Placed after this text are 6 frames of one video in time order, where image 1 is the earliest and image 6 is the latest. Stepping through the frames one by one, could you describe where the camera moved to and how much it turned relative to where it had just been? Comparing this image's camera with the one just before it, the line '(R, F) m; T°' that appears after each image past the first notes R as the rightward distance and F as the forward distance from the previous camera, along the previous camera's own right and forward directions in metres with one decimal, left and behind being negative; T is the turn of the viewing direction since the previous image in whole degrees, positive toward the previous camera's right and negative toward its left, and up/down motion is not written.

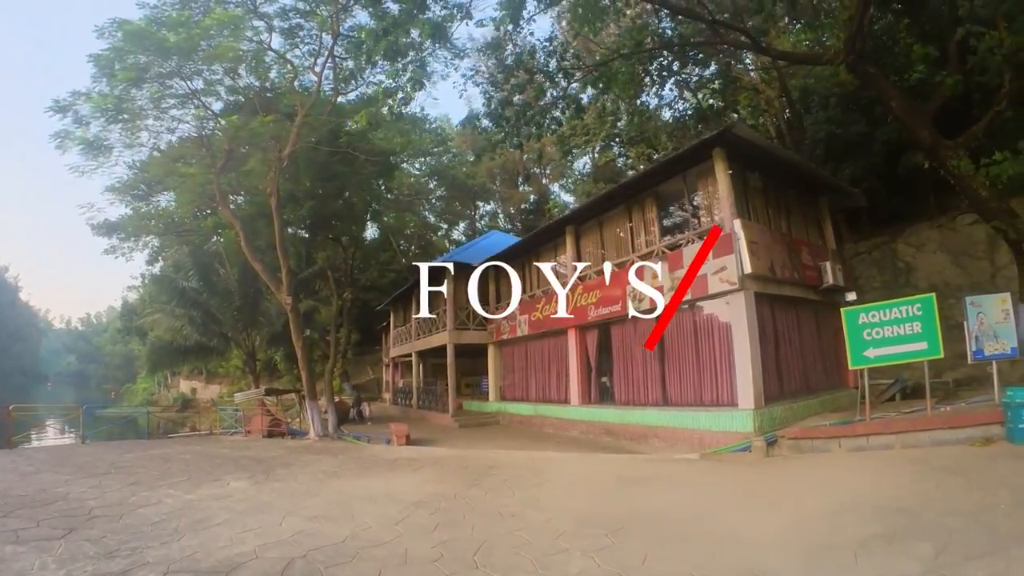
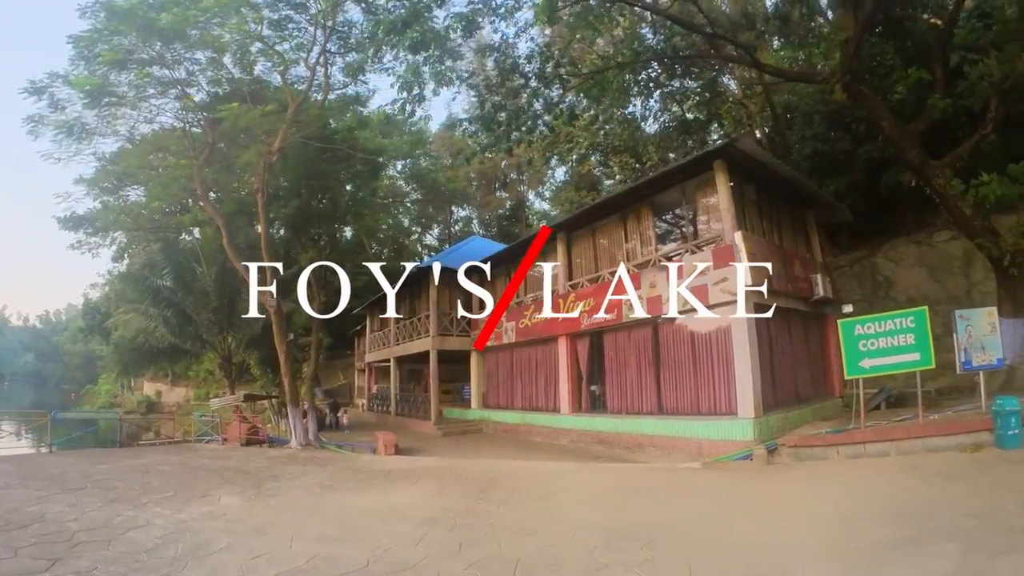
(-0.9, +0.1) m; +4°
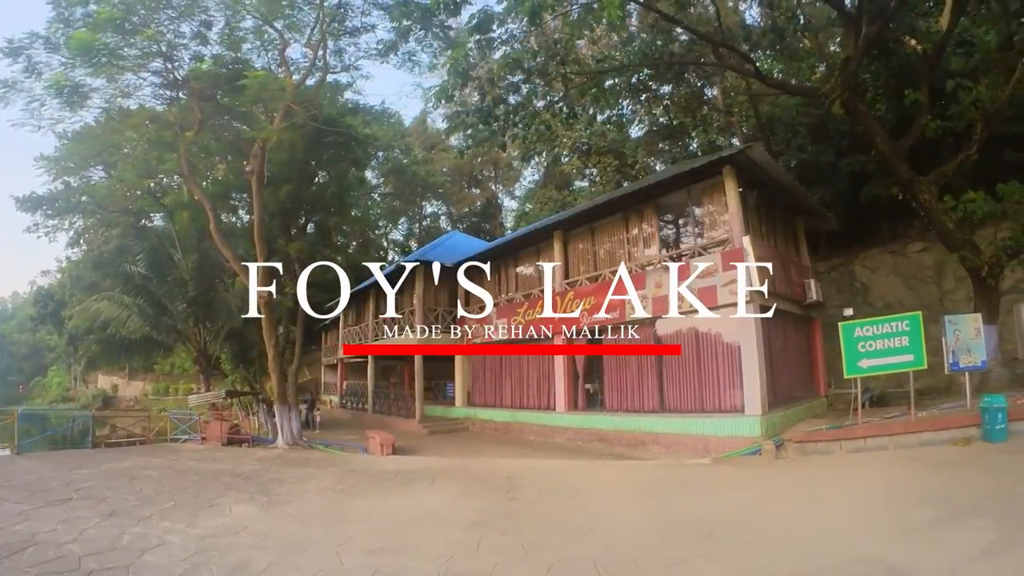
(-1.6, +0.1) m; +7°
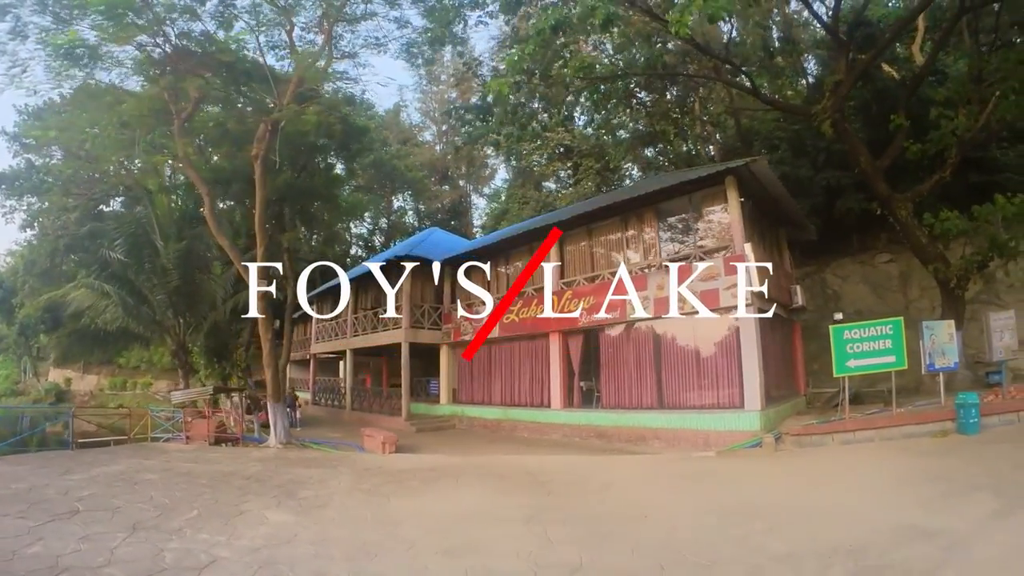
(-1.7, 0.0) m; +7°
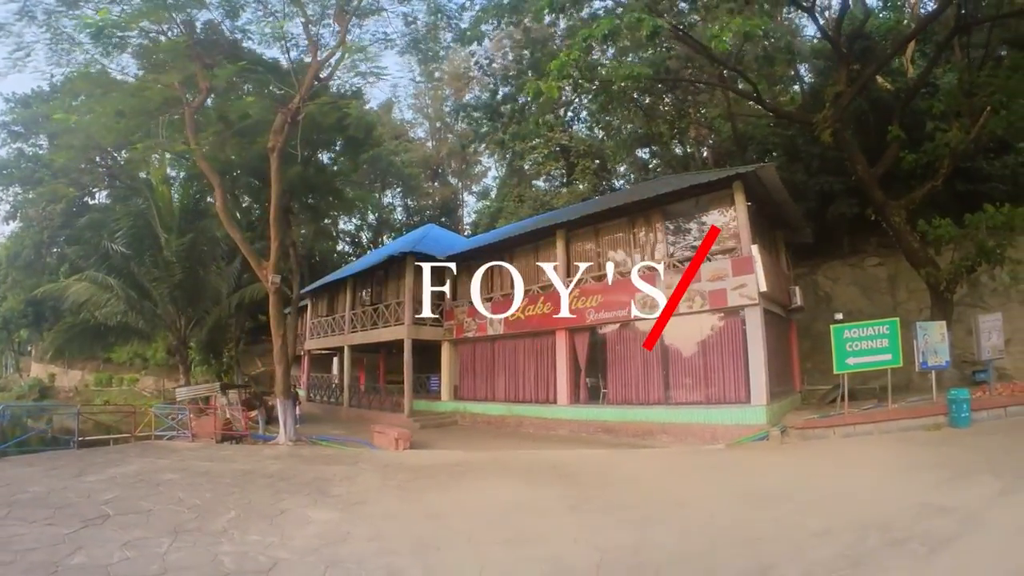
(-1.1, -0.1) m; +4°
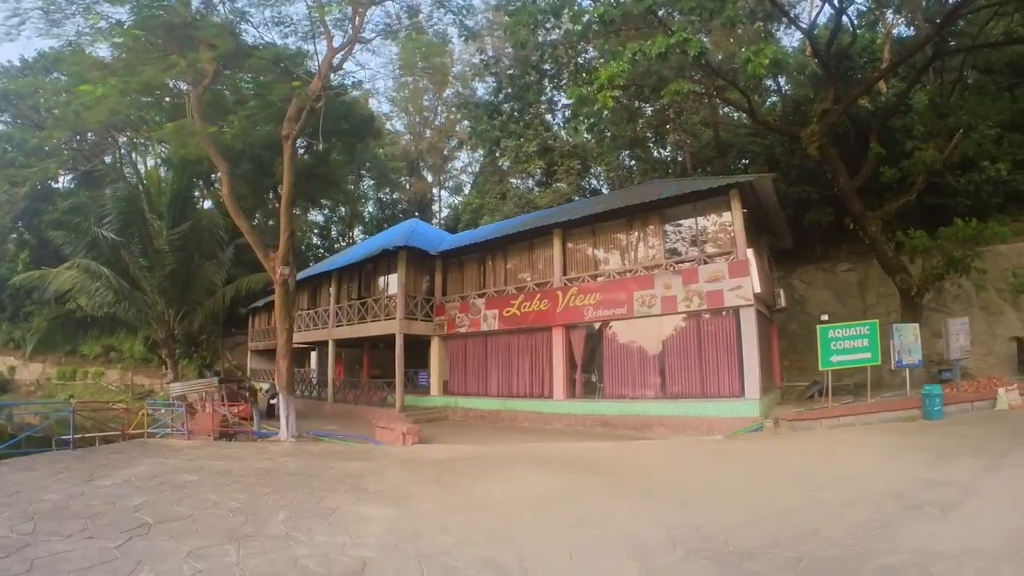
(-1.6, 0.0) m; +6°
